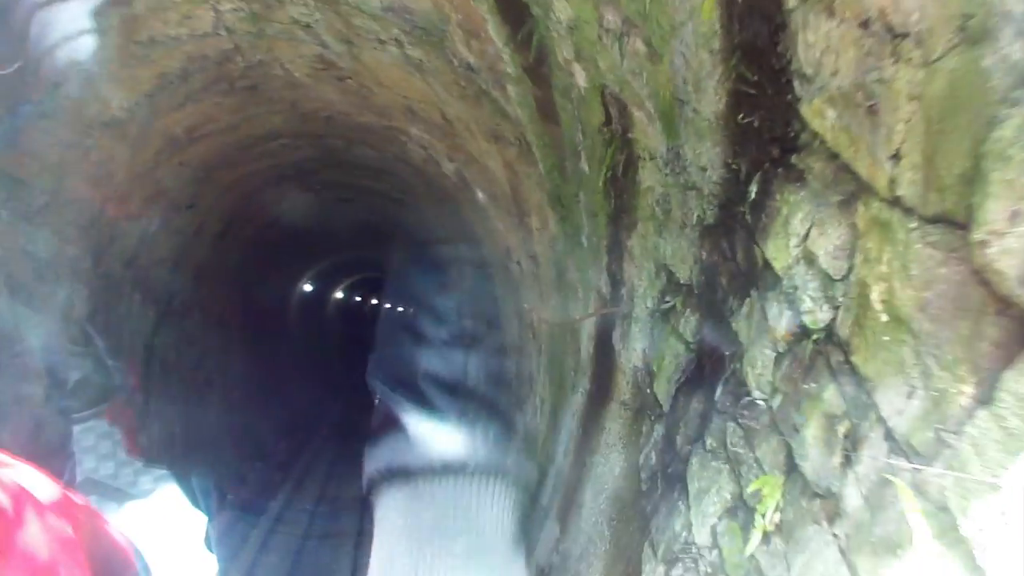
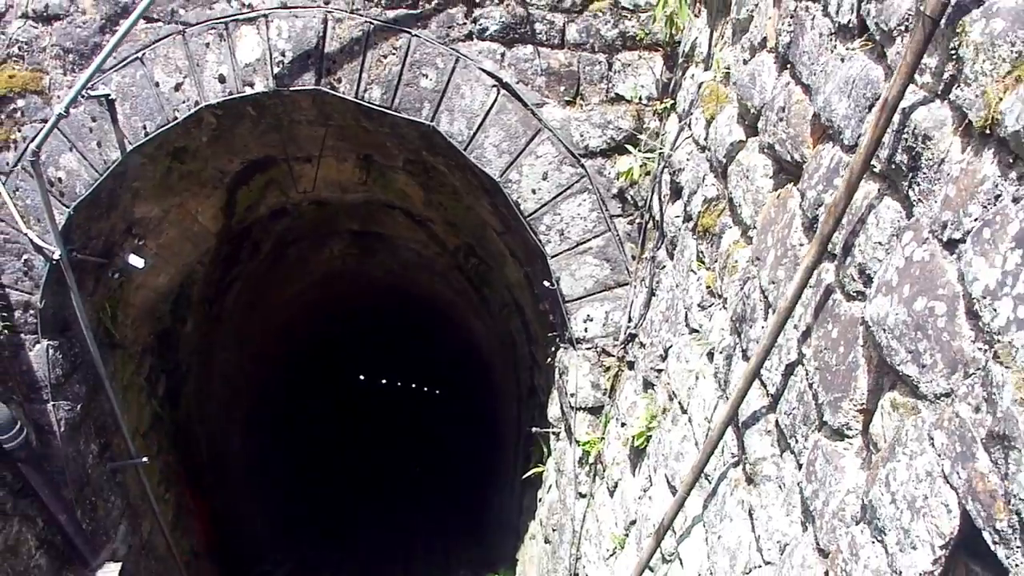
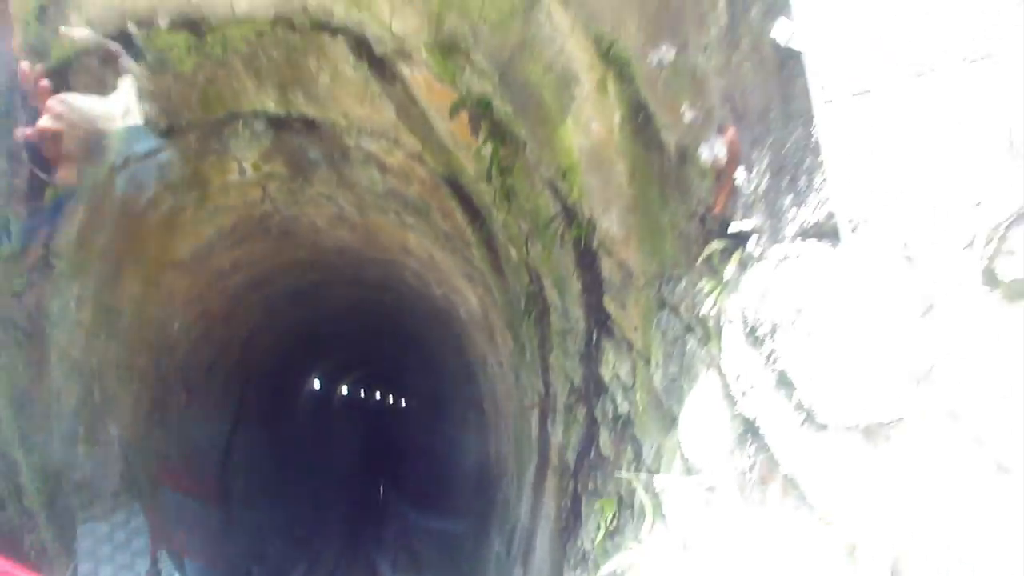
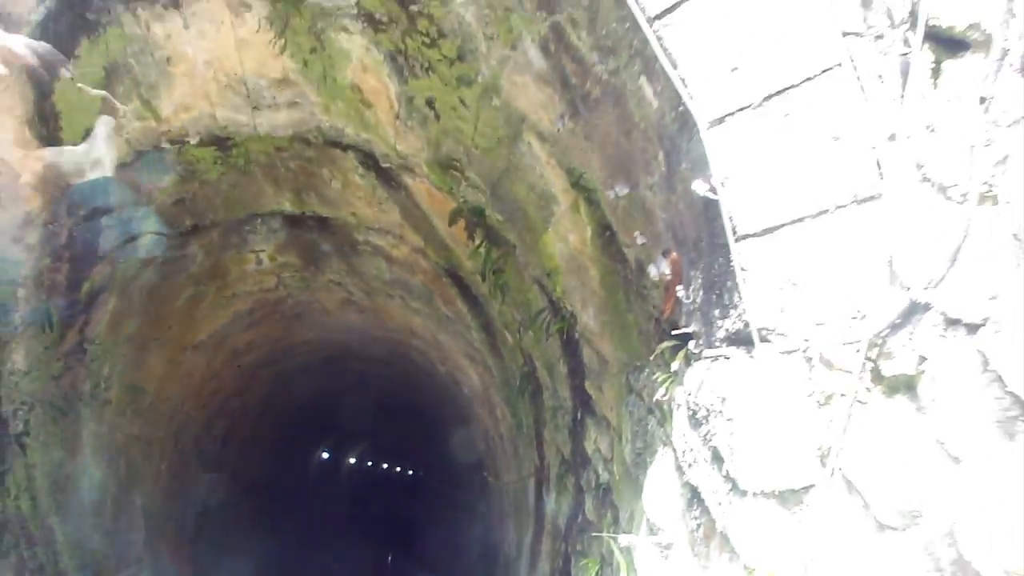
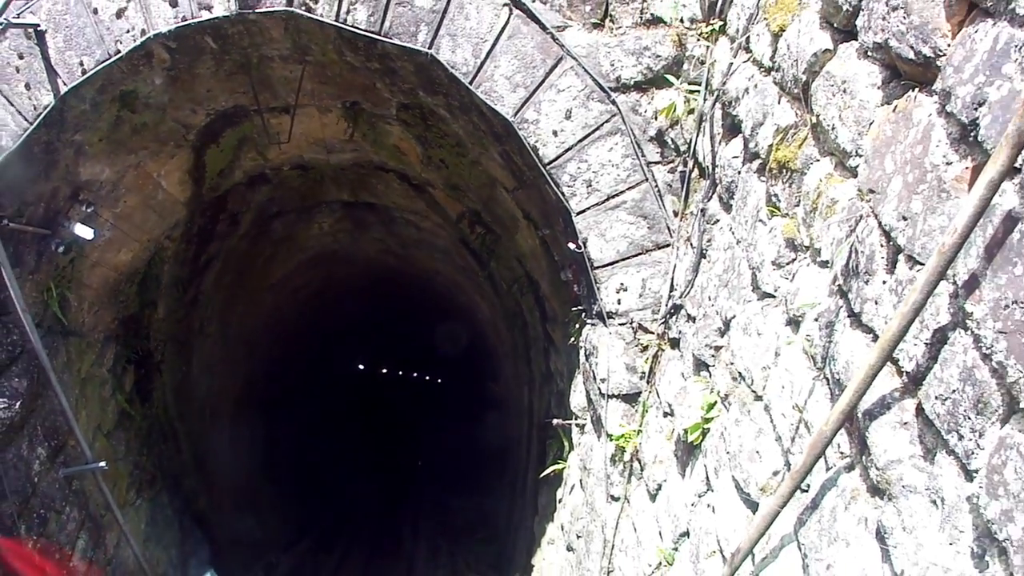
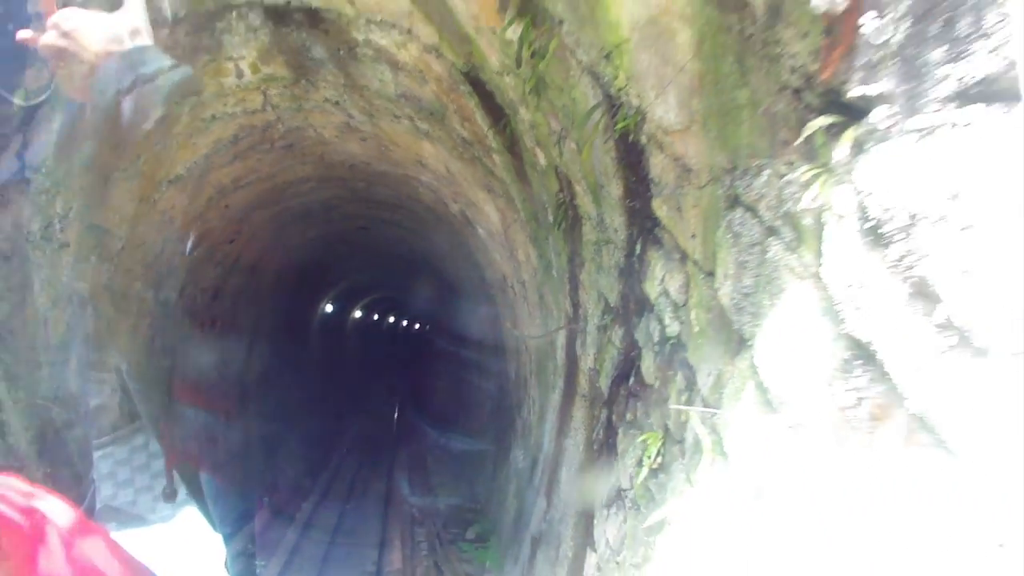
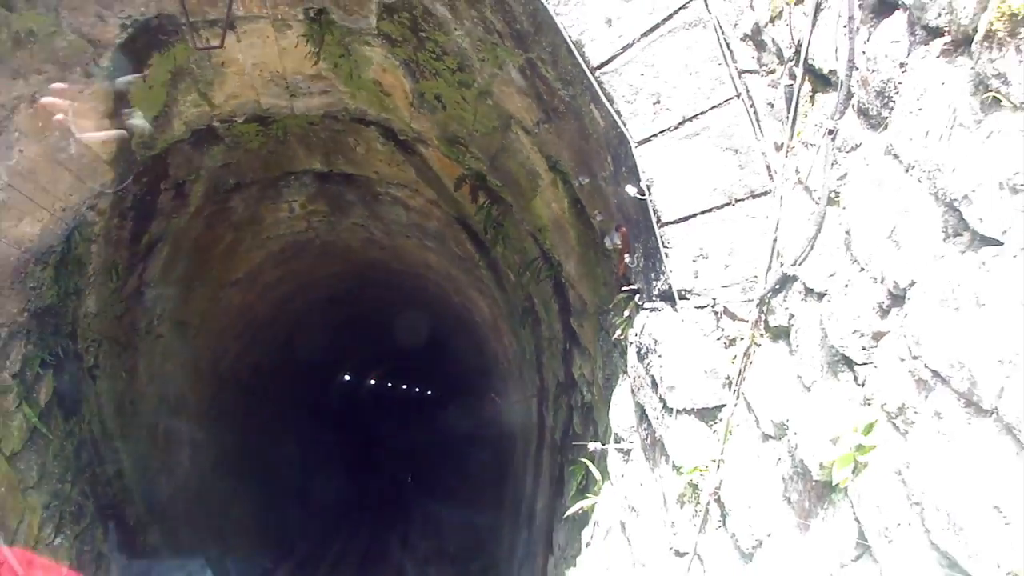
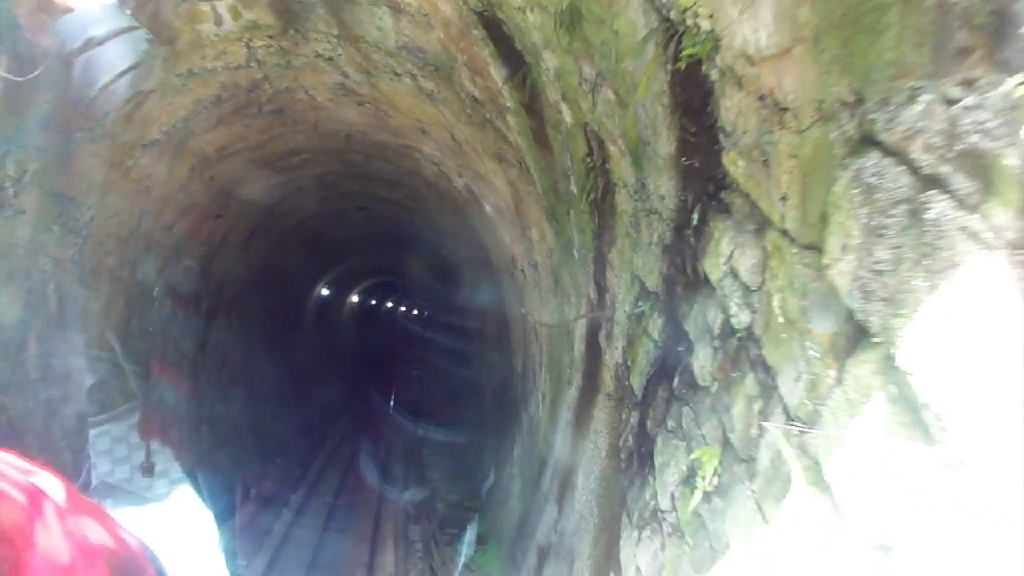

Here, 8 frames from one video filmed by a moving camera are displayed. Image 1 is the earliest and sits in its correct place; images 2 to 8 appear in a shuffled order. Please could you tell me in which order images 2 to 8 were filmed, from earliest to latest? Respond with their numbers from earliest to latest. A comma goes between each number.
8, 6, 3, 4, 7, 5, 2
